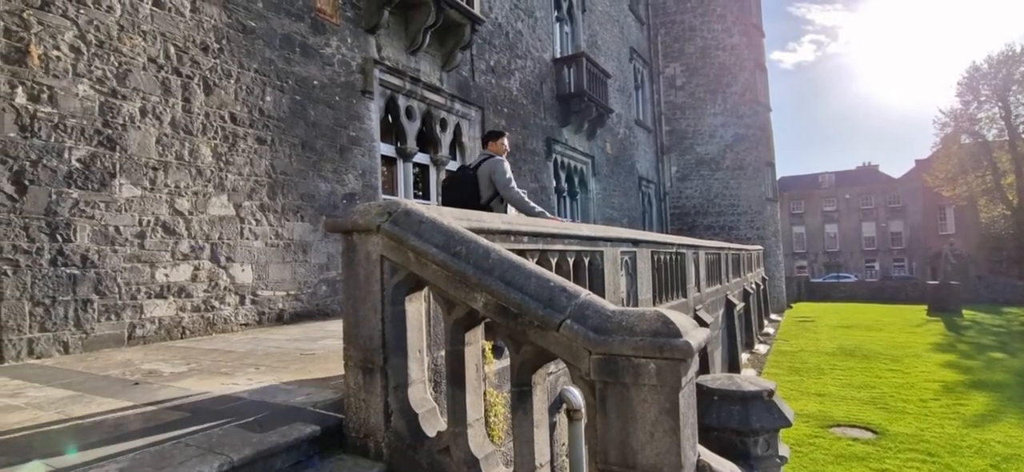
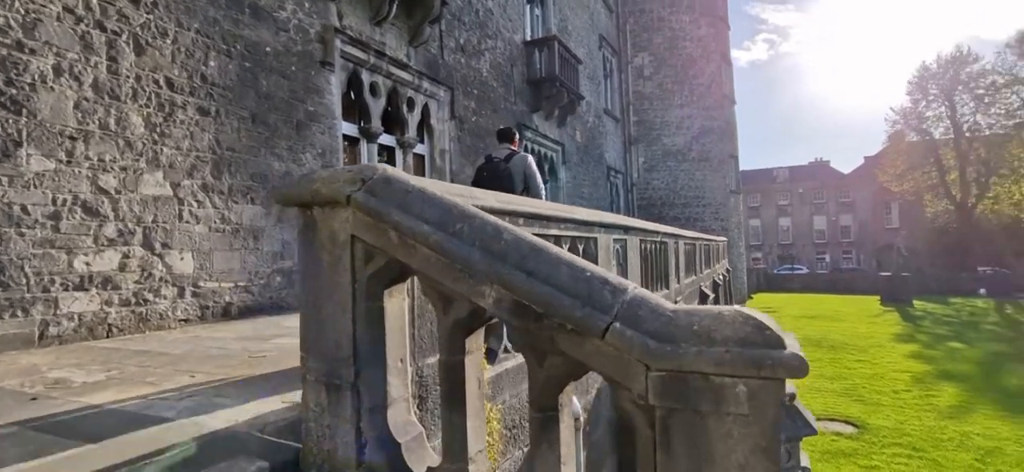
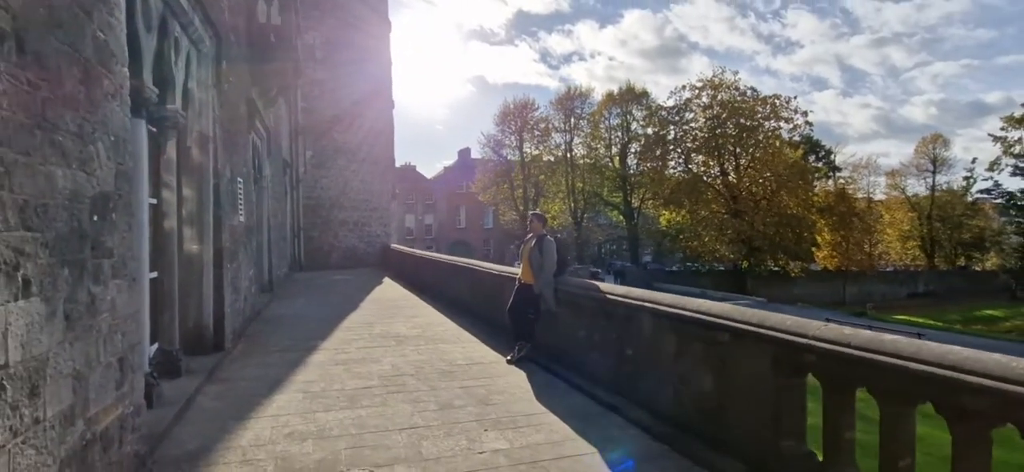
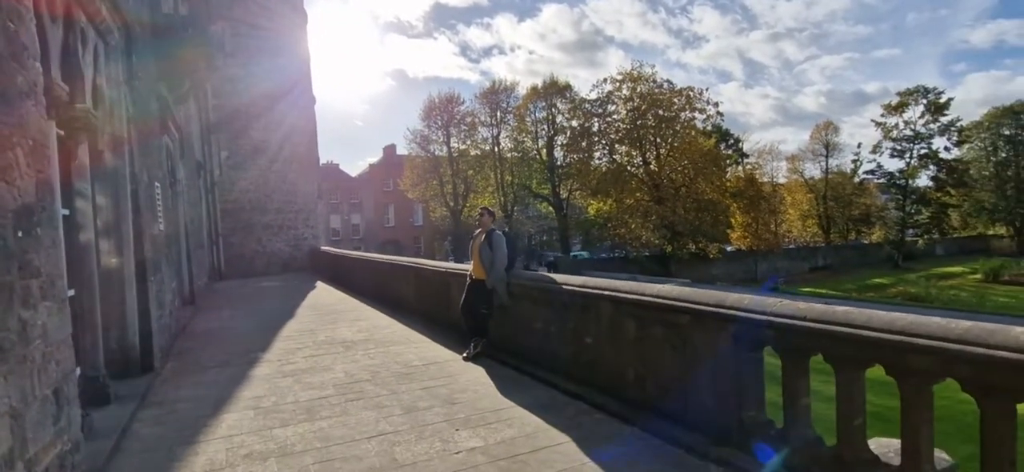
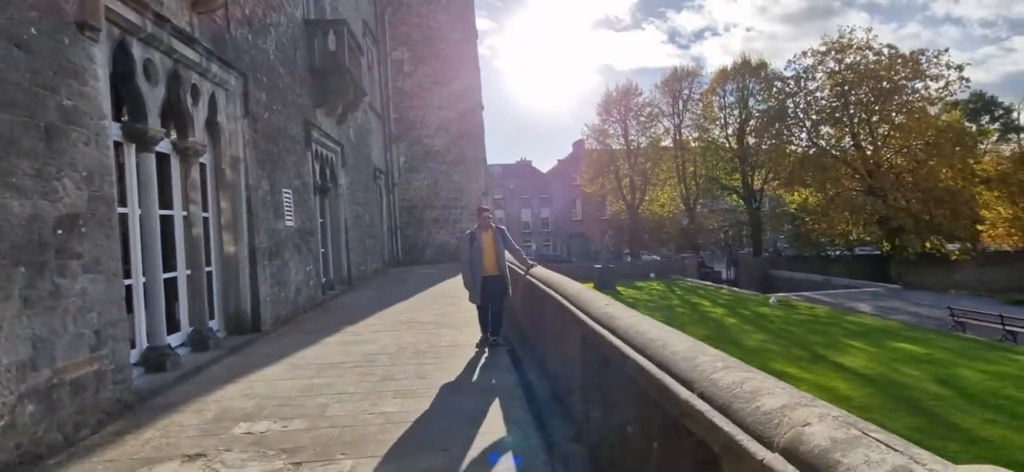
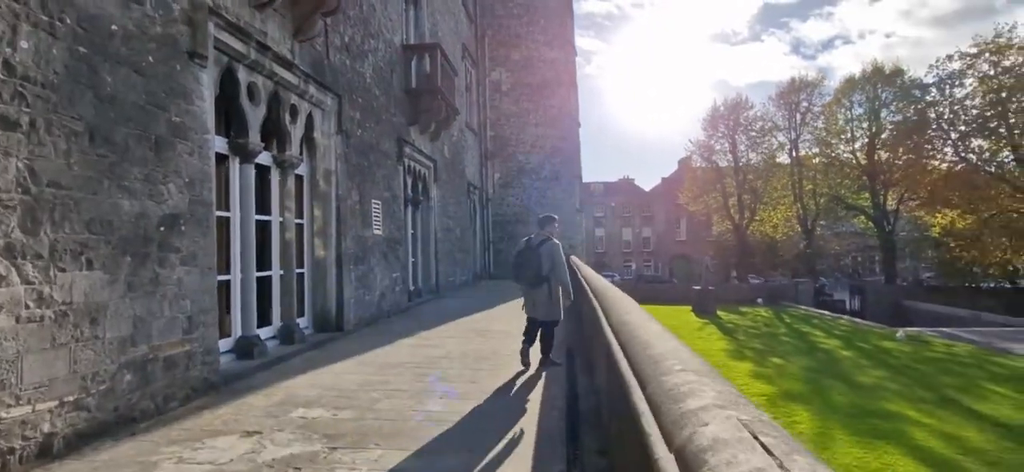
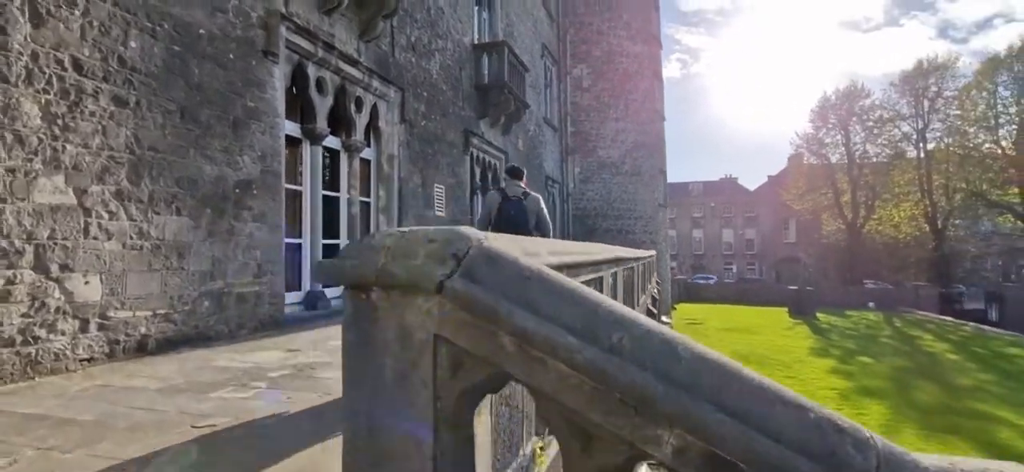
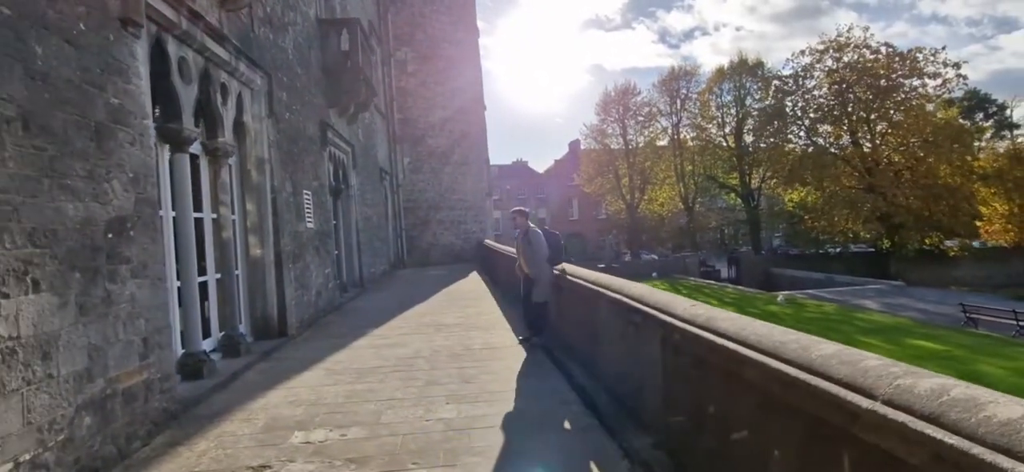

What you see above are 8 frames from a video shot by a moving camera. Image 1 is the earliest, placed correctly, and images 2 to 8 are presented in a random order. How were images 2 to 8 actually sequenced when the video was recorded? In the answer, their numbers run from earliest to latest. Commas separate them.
2, 7, 6, 5, 8, 3, 4
